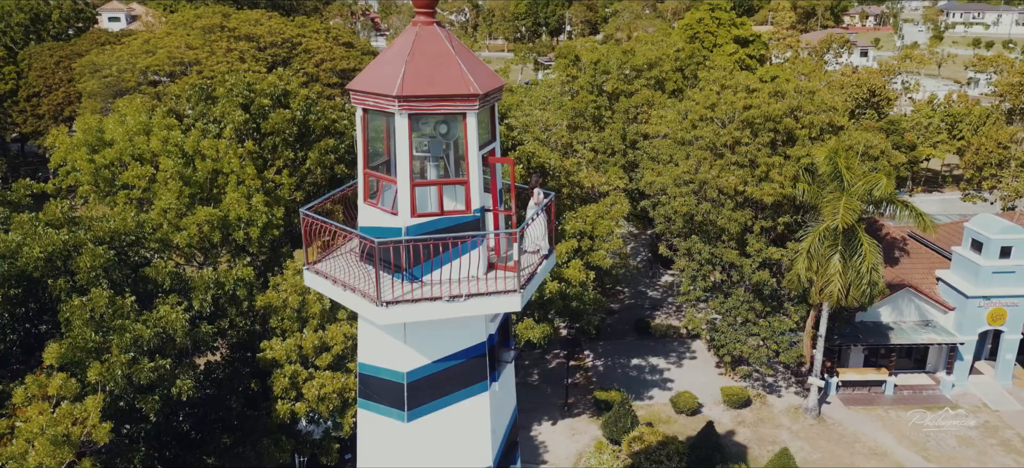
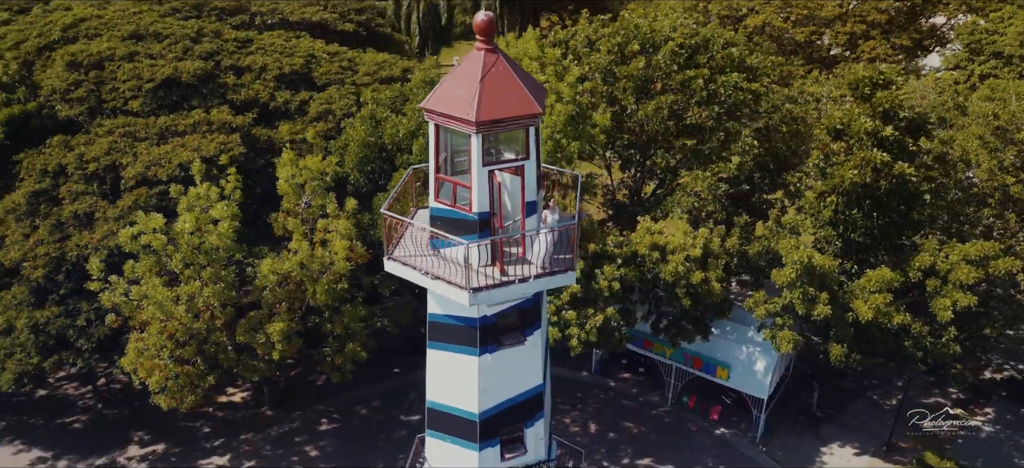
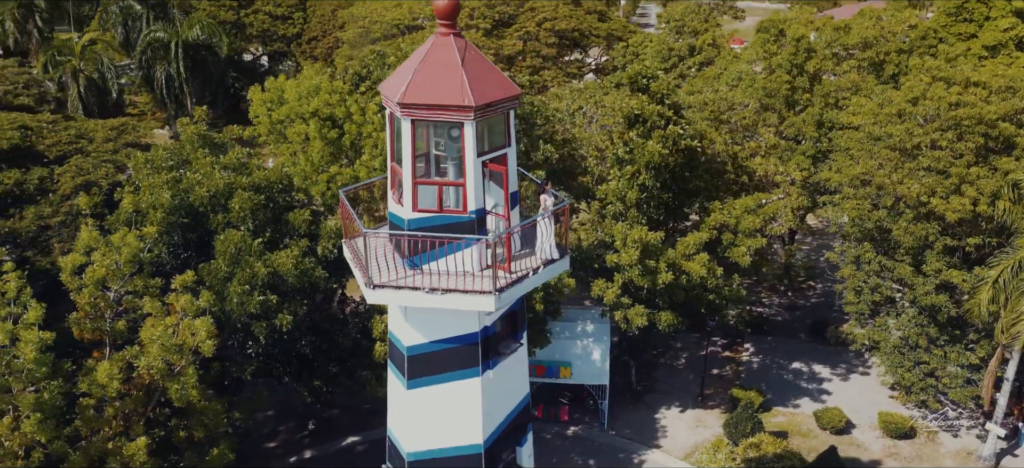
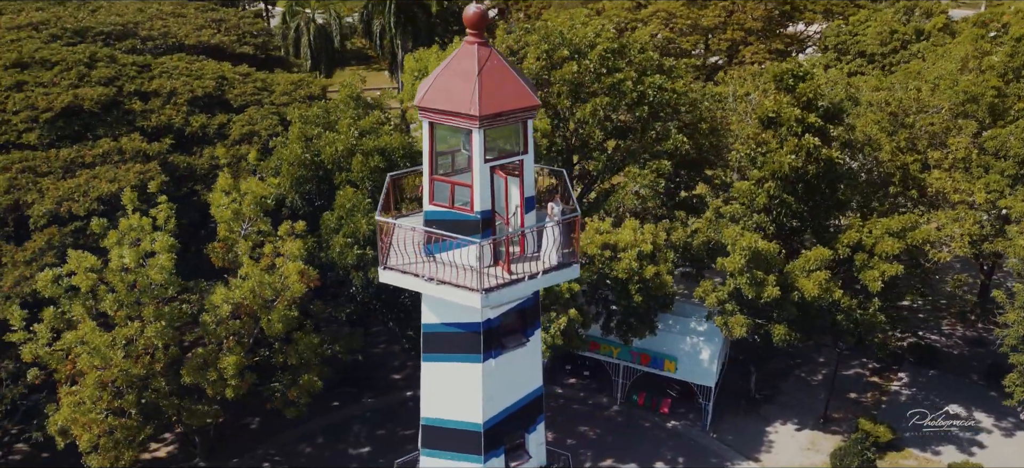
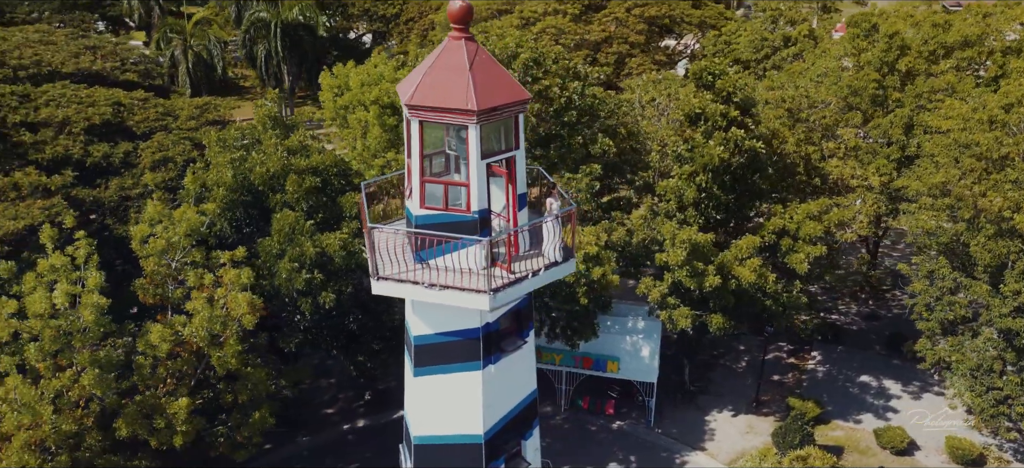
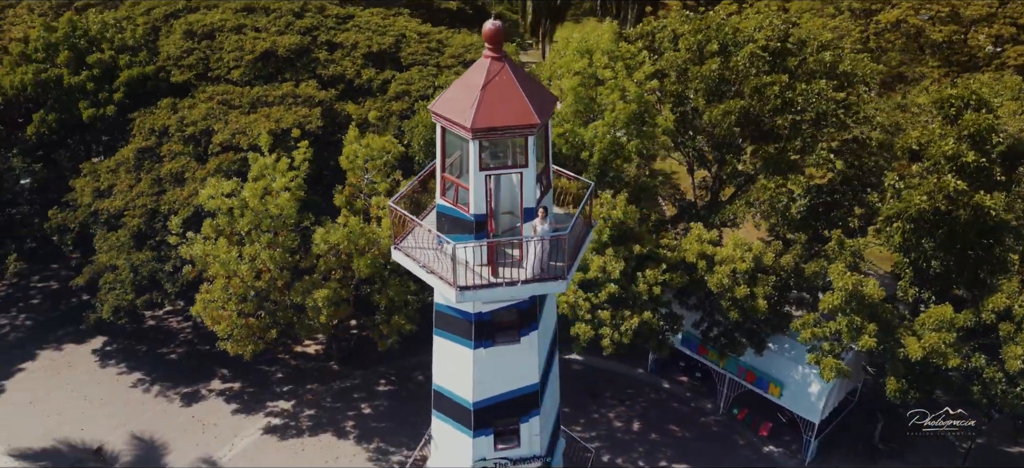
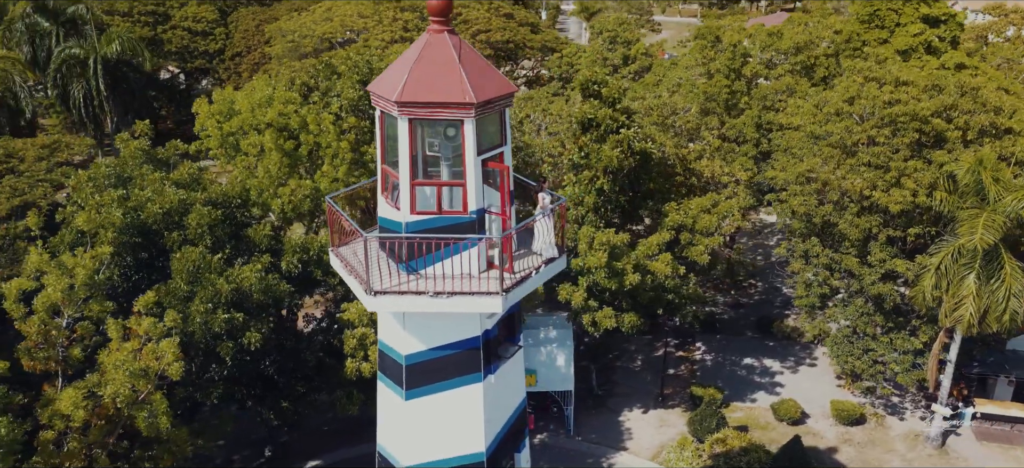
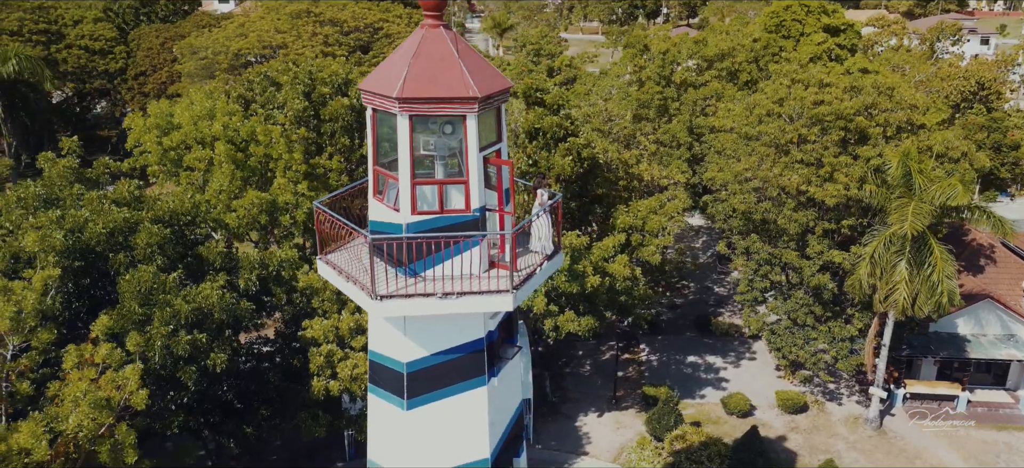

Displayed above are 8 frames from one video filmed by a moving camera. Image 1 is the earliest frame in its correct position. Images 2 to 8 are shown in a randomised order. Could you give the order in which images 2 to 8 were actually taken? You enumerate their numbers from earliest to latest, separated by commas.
8, 7, 3, 5, 4, 2, 6
